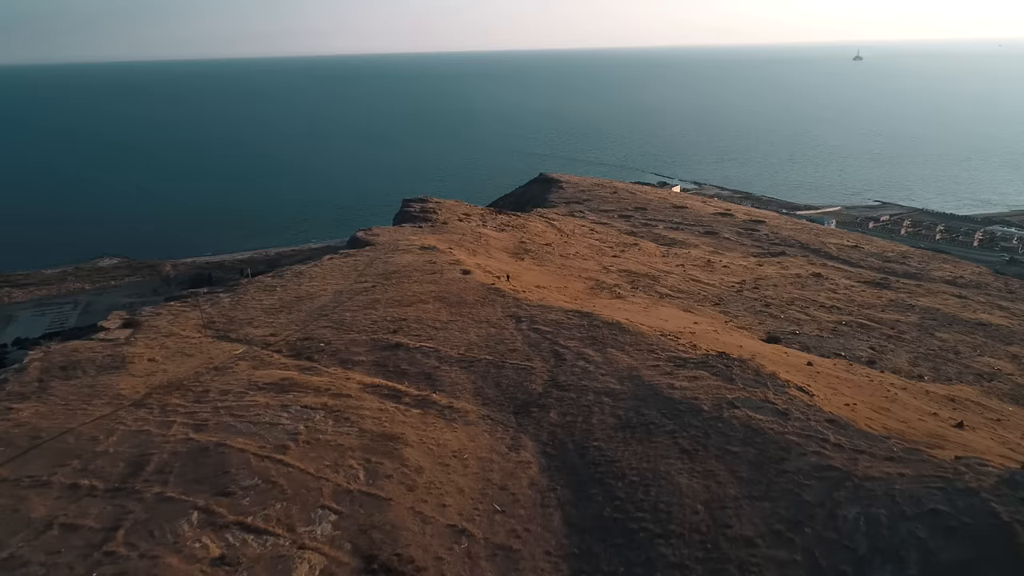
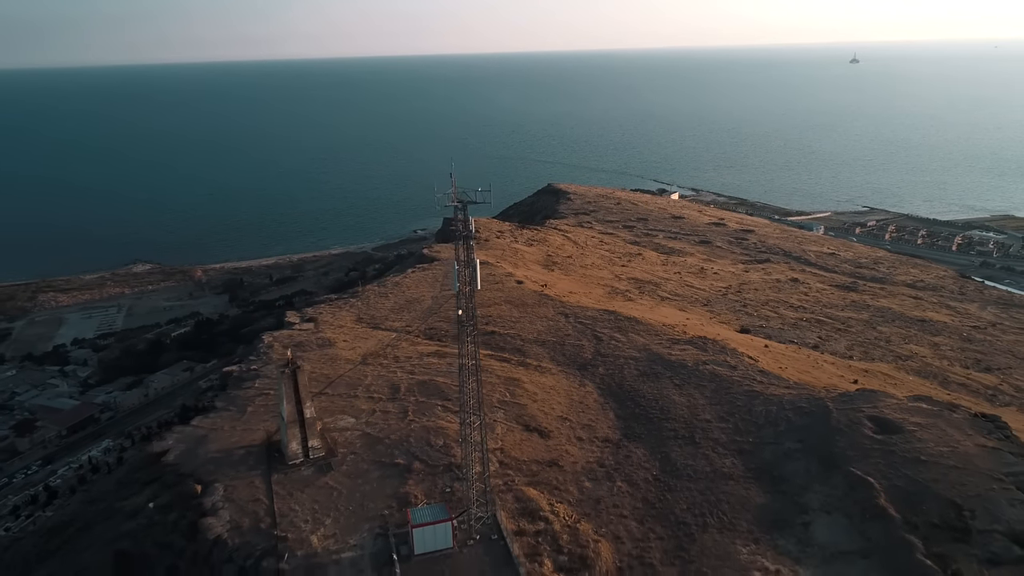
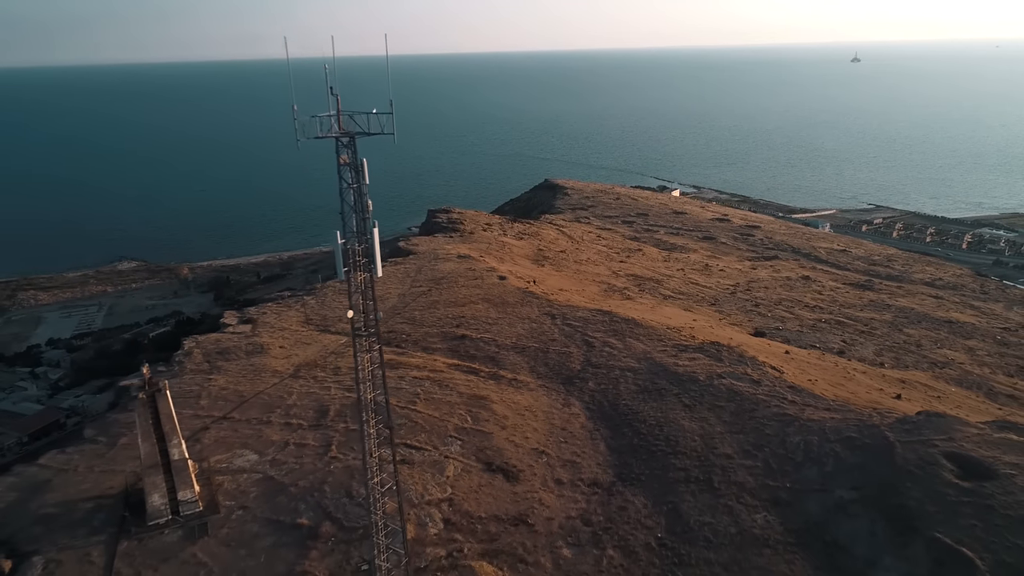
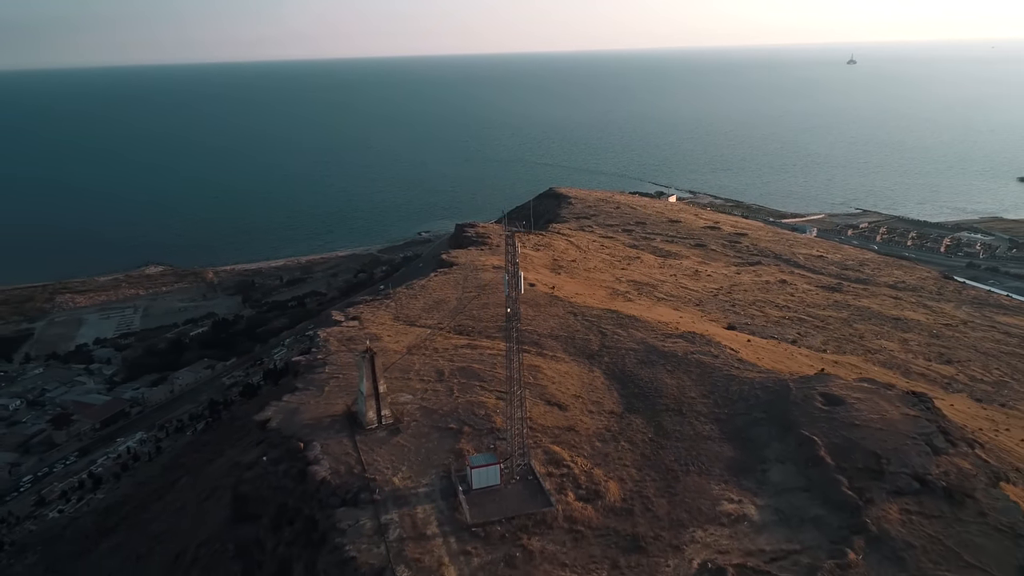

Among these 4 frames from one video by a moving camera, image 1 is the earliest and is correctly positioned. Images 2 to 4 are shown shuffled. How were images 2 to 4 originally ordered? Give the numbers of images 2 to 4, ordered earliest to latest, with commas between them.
3, 2, 4
